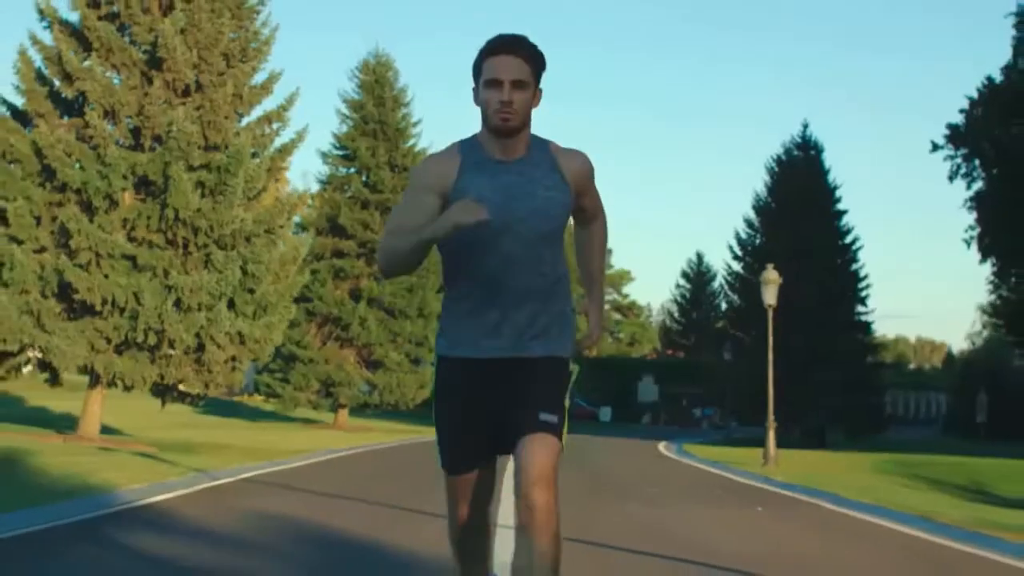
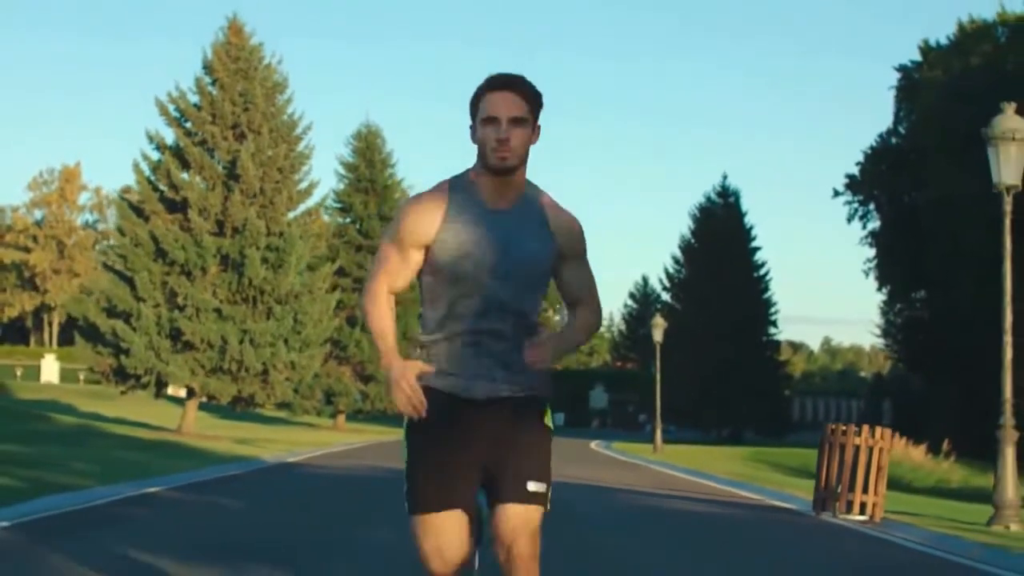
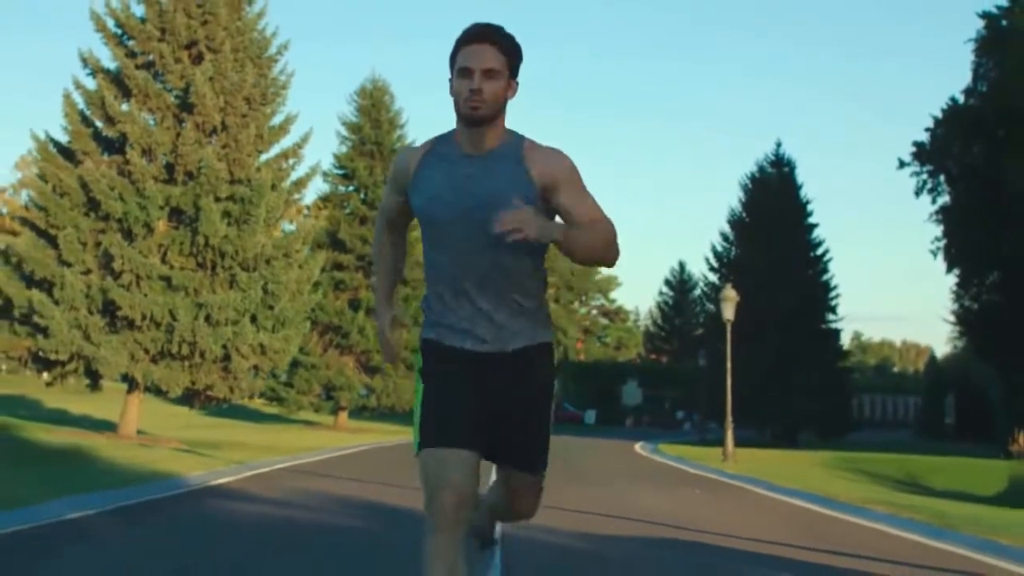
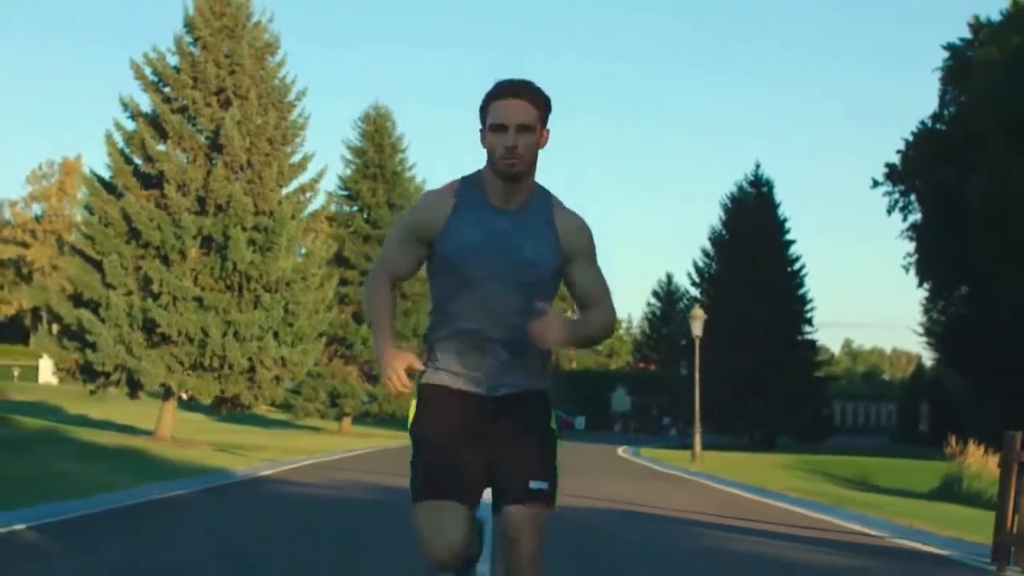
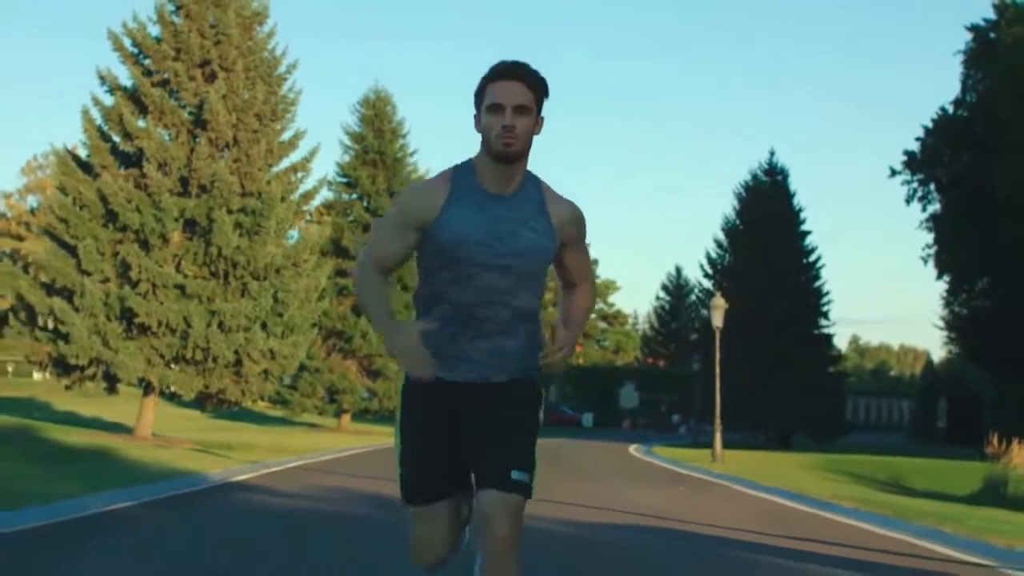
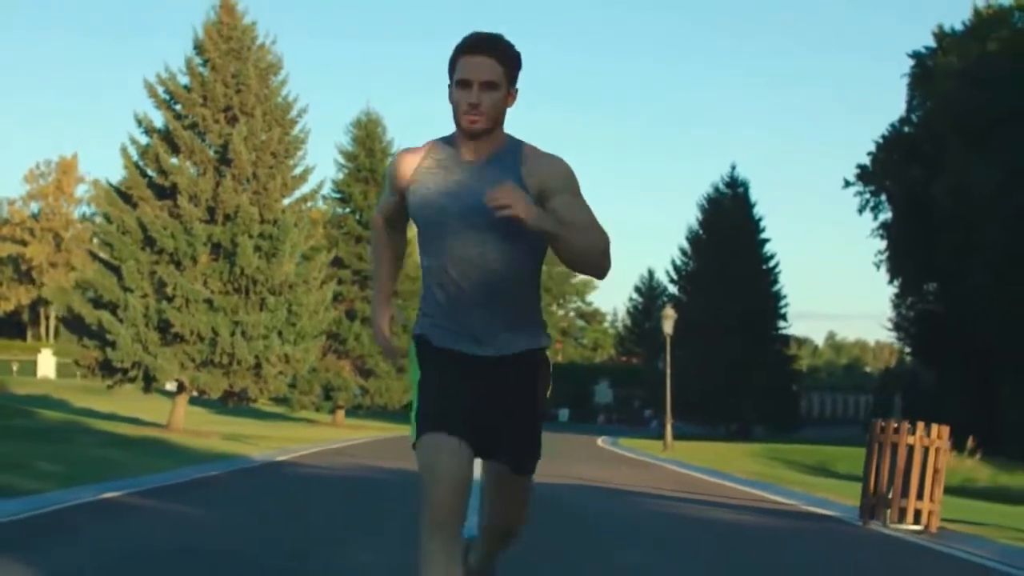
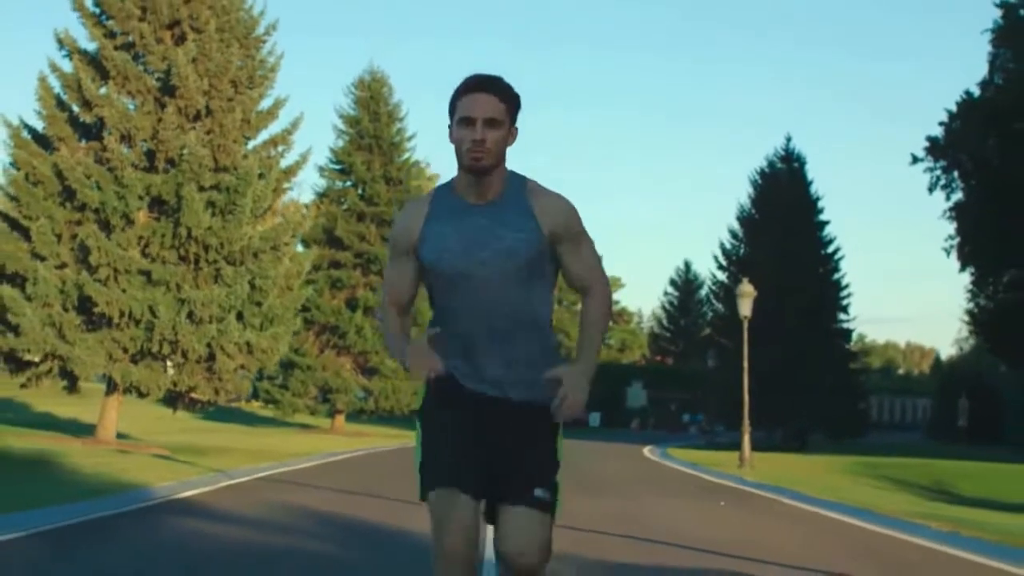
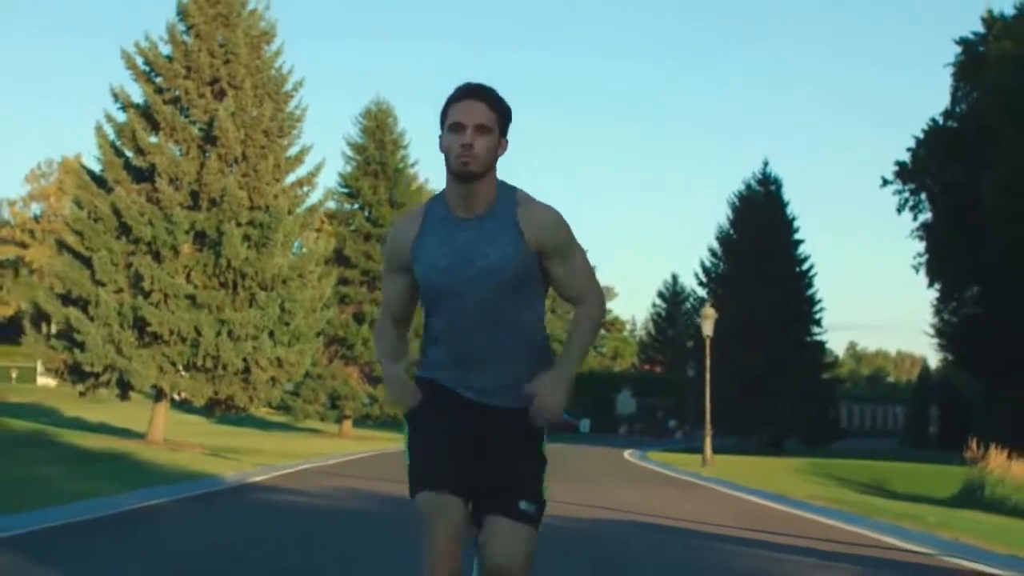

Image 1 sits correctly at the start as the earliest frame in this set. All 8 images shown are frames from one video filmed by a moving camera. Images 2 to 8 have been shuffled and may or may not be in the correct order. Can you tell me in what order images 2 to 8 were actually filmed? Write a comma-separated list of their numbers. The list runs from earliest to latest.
7, 3, 5, 8, 4, 6, 2
